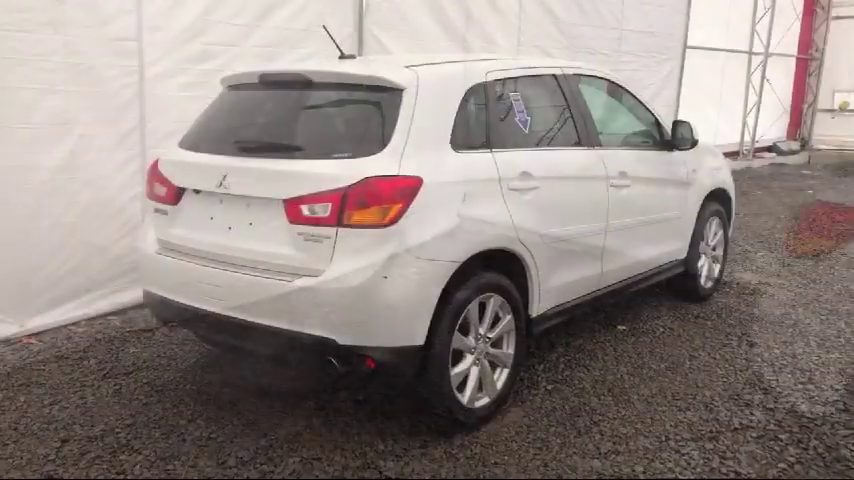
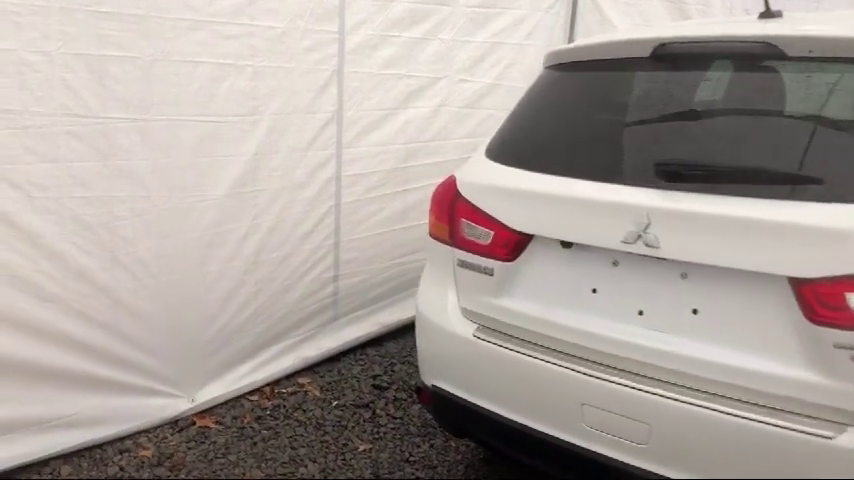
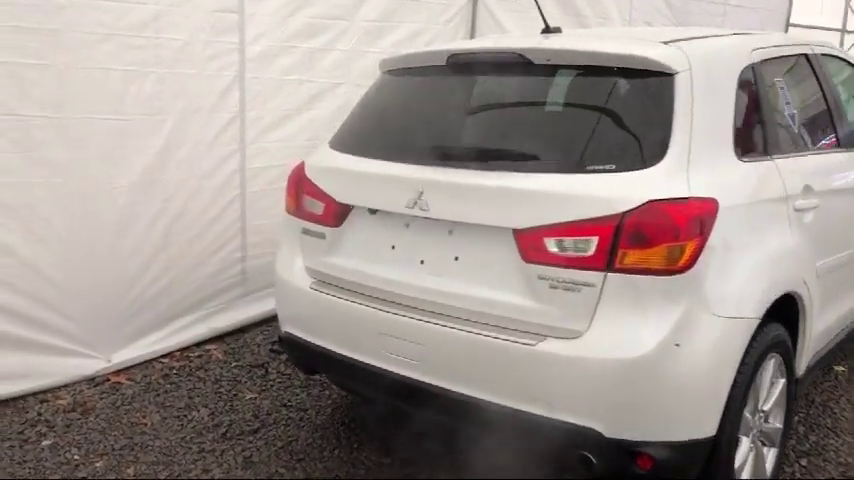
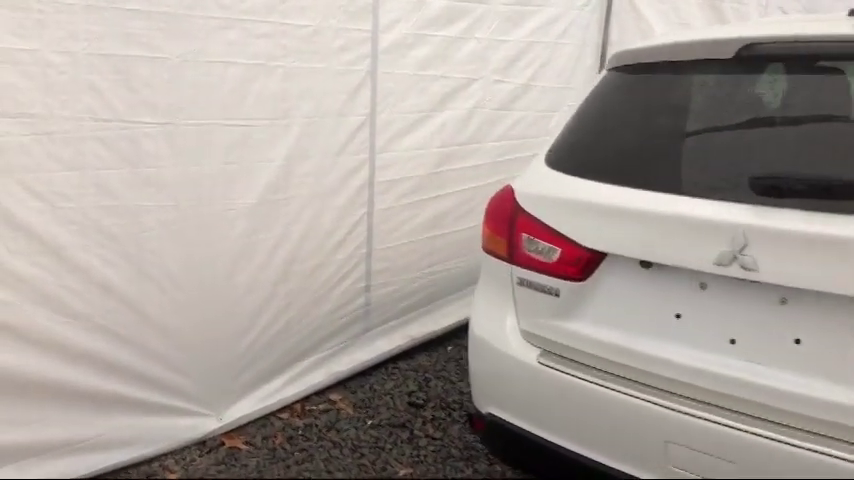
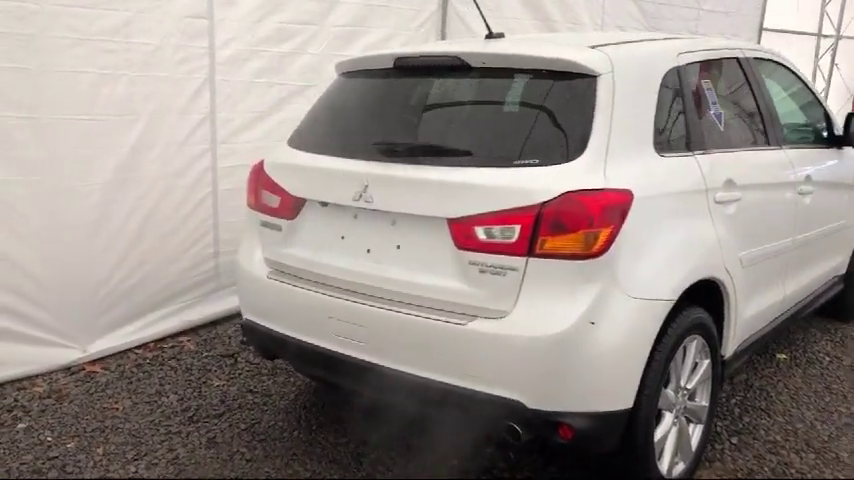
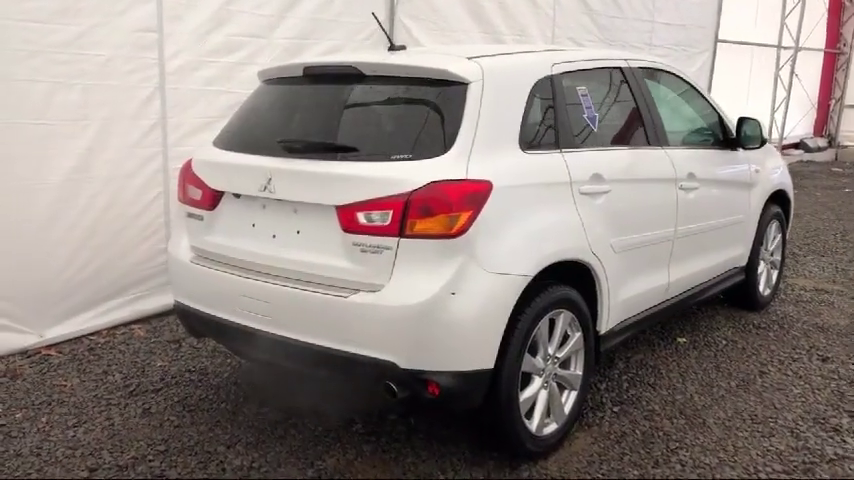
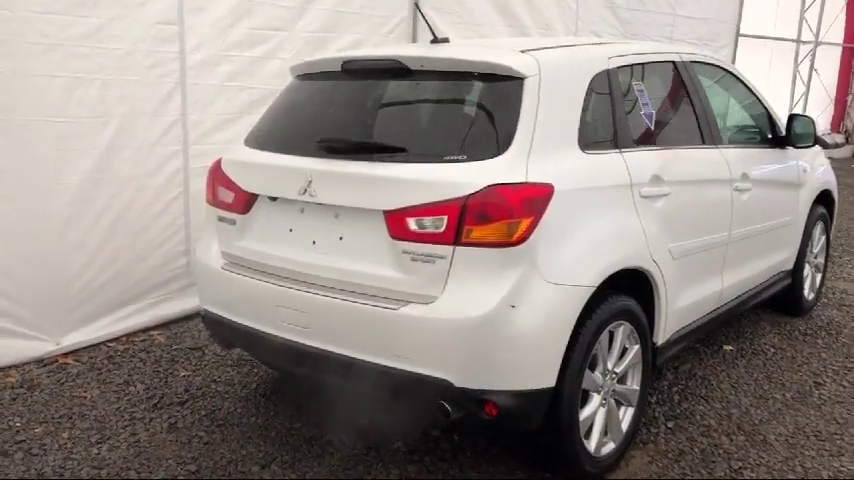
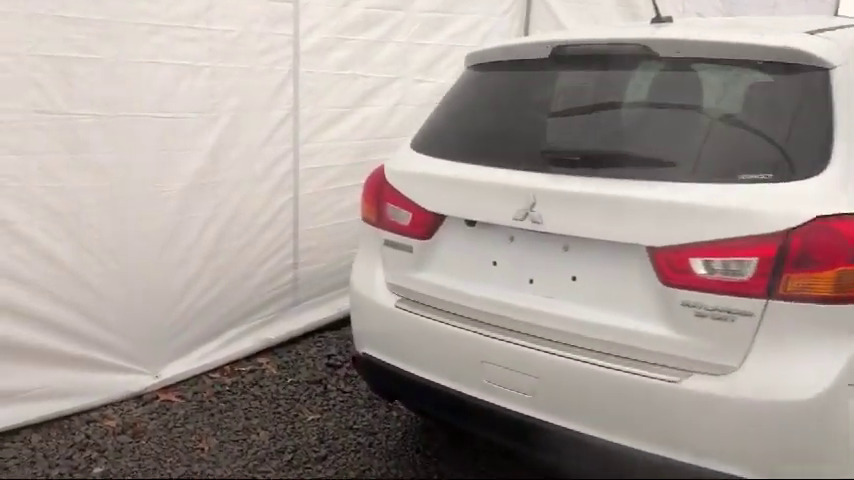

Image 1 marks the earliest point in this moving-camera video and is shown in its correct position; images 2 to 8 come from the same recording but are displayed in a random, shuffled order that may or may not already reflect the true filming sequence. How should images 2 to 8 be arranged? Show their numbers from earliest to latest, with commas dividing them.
6, 7, 5, 3, 8, 2, 4
